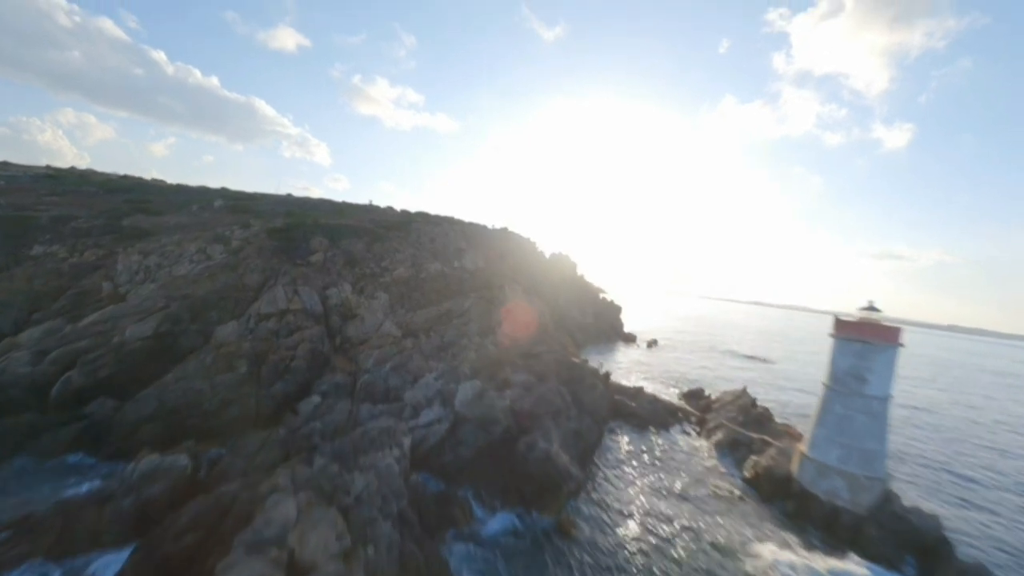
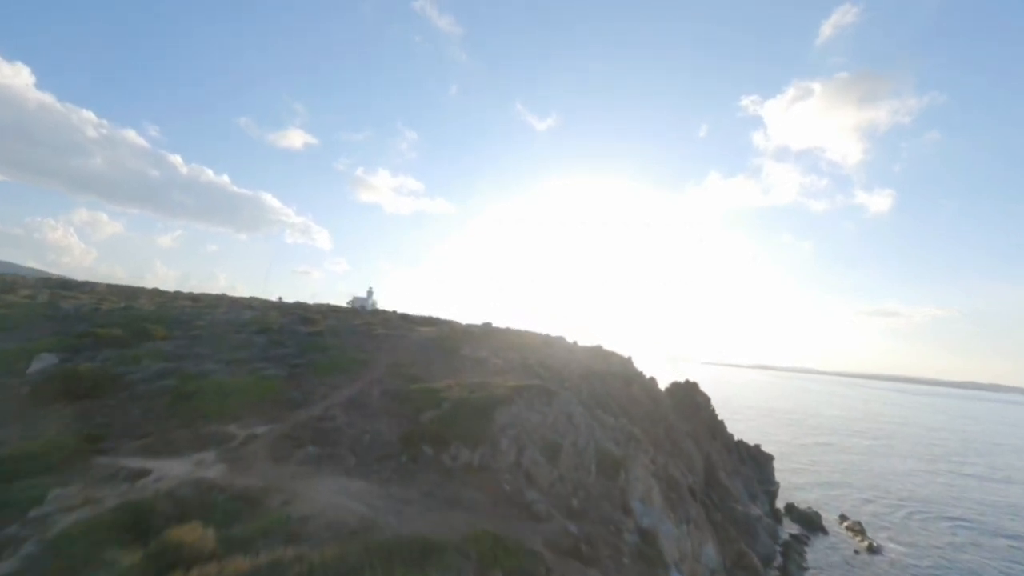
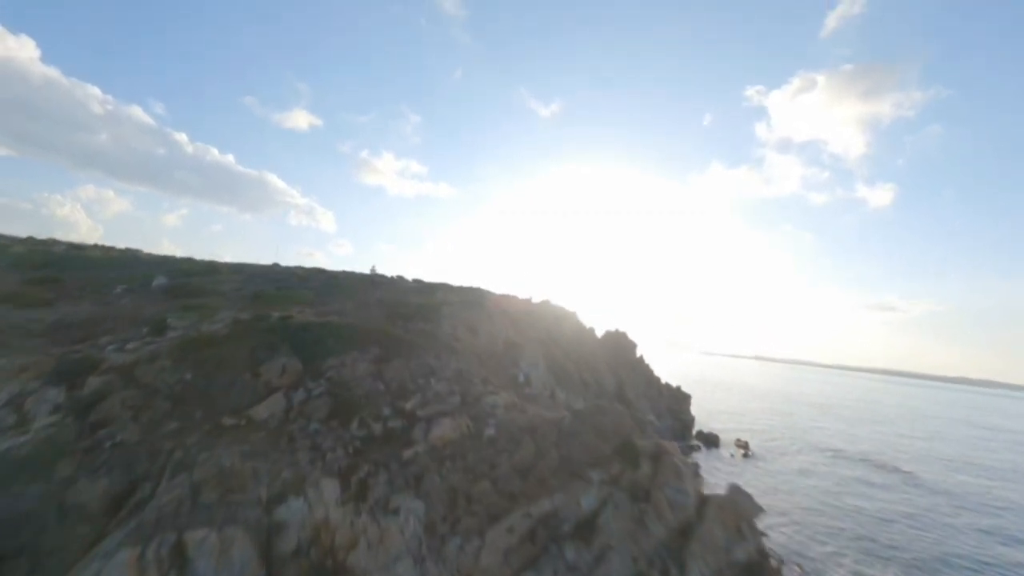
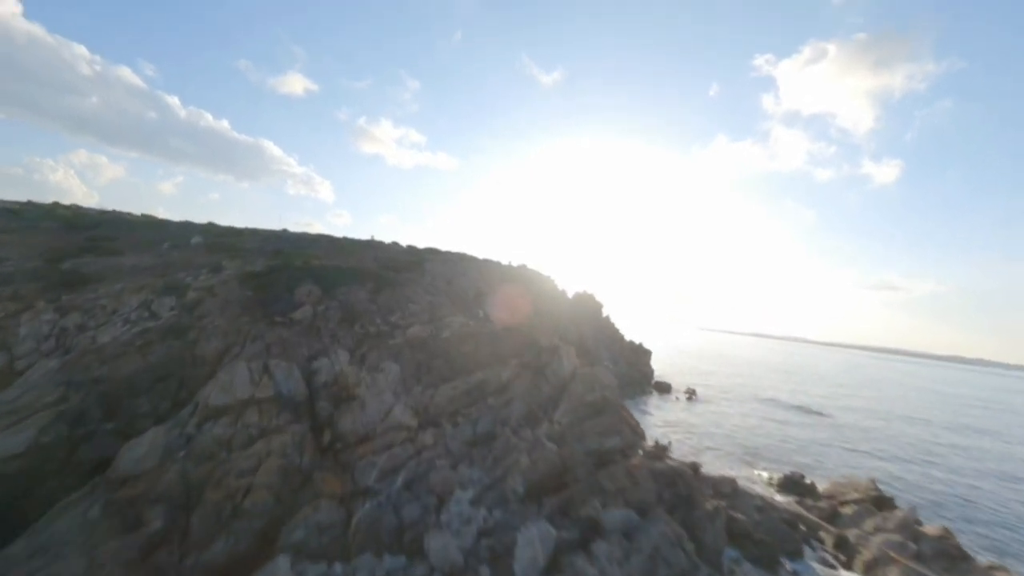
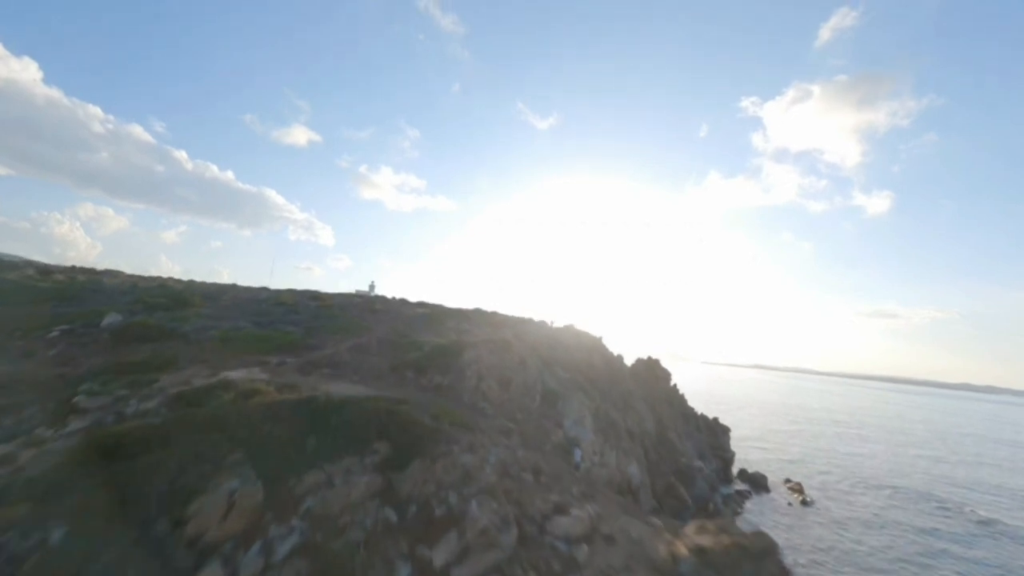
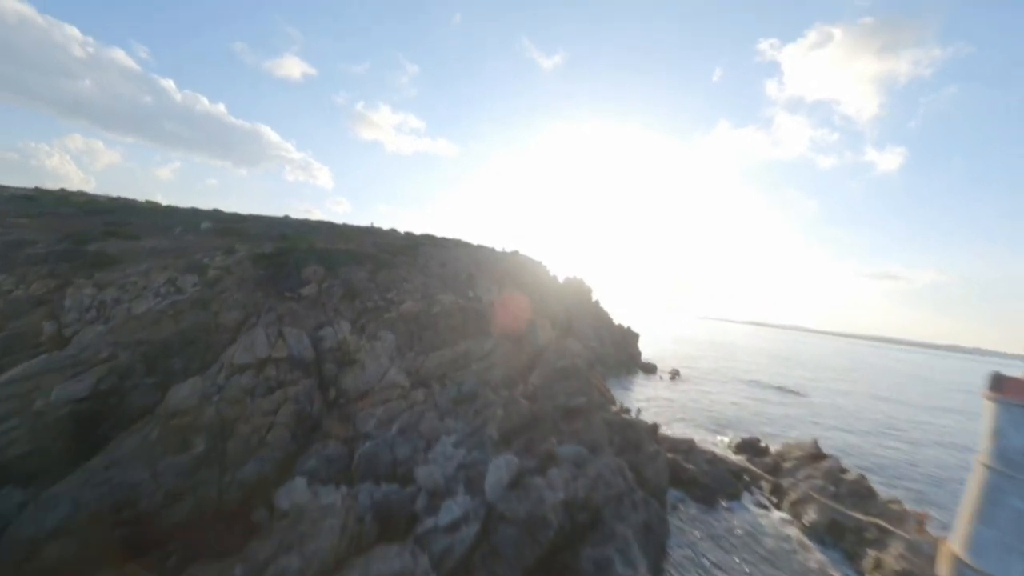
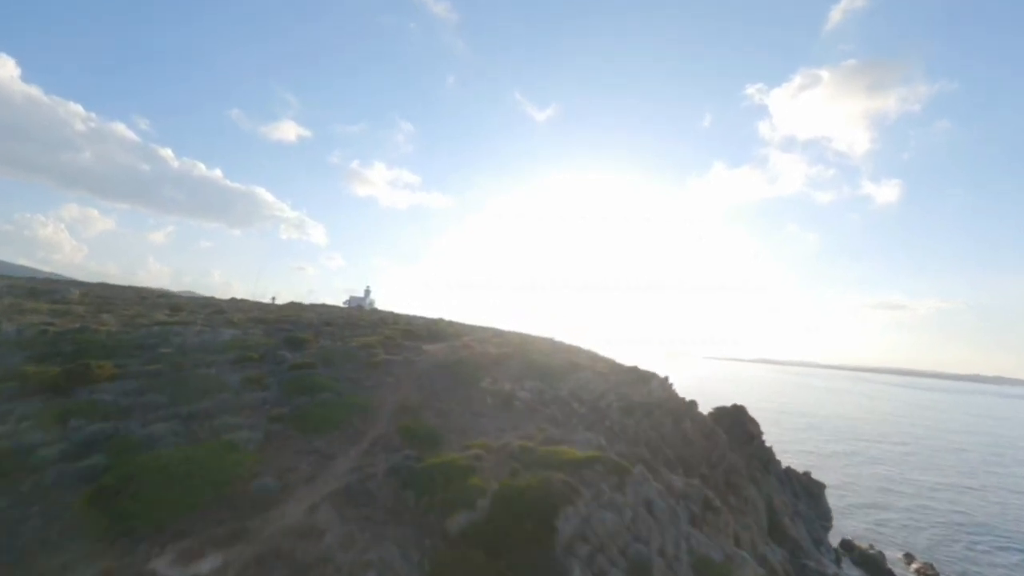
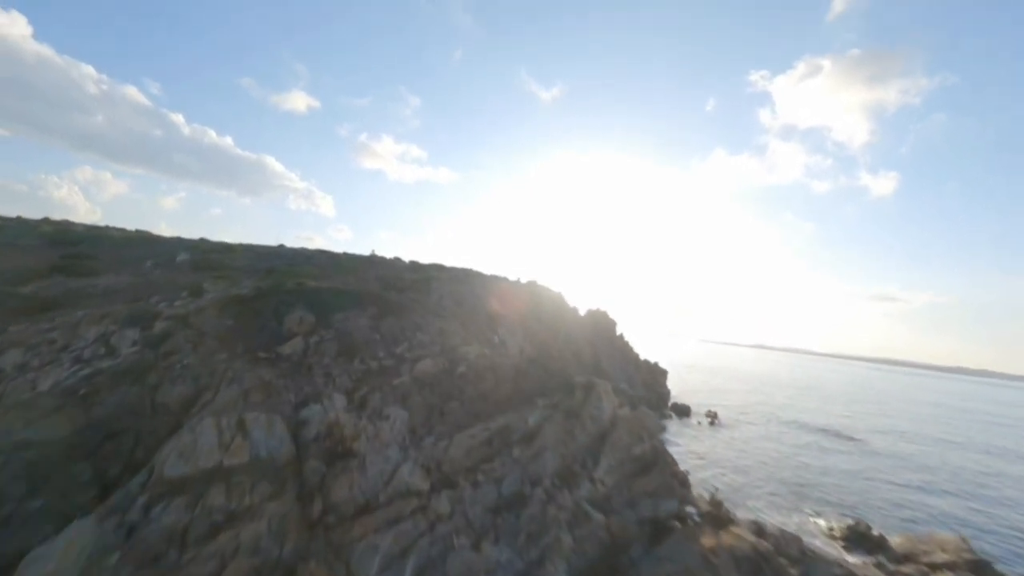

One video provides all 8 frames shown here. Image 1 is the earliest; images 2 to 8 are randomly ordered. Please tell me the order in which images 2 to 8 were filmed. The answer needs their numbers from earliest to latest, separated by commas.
6, 4, 8, 3, 5, 2, 7
